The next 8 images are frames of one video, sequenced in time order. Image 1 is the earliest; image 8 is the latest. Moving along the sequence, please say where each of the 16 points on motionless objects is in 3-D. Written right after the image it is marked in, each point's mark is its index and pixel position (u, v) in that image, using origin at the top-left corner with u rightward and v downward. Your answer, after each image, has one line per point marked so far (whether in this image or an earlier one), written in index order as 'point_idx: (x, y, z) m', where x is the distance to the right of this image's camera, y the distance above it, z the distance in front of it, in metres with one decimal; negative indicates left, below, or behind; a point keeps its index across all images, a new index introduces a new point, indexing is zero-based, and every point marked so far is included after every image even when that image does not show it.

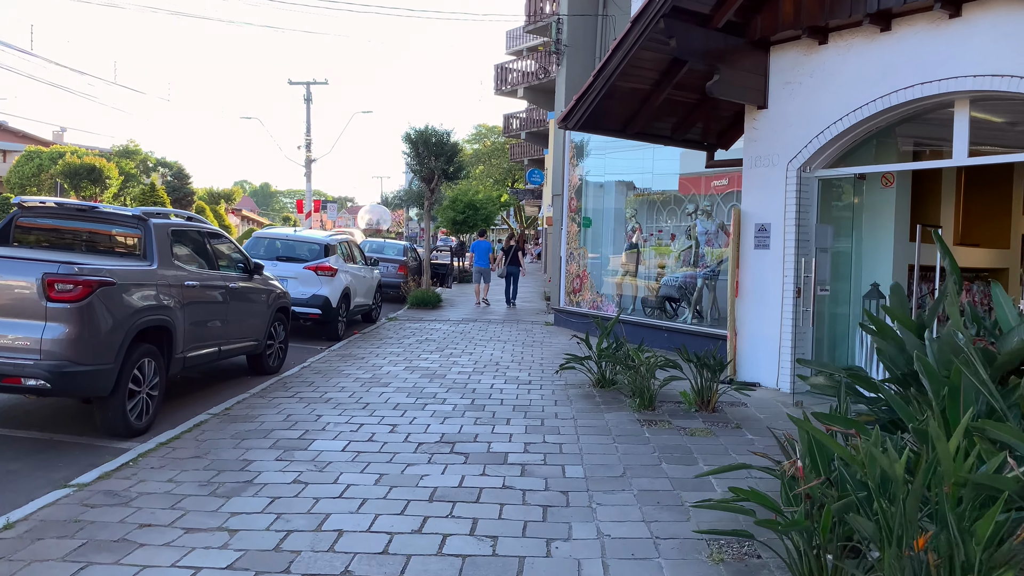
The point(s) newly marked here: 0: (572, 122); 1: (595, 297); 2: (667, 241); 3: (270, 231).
0: (+0.6, +1.6, +7.7) m
1: (+1.3, -0.2, +12.7) m
2: (+2.2, +0.7, +11.6) m
3: (-3.3, +0.8, +11.0) m
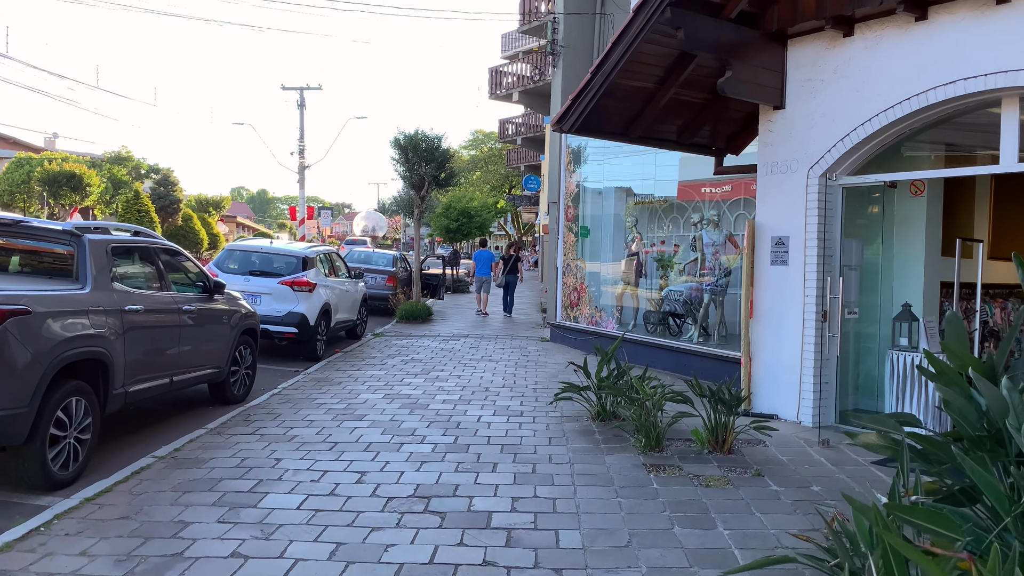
0: (+0.5, +1.4, +6.9) m
1: (+1.2, -0.4, +12.0) m
2: (+2.1, +0.5, +10.9) m
3: (-3.4, +0.6, +10.2) m
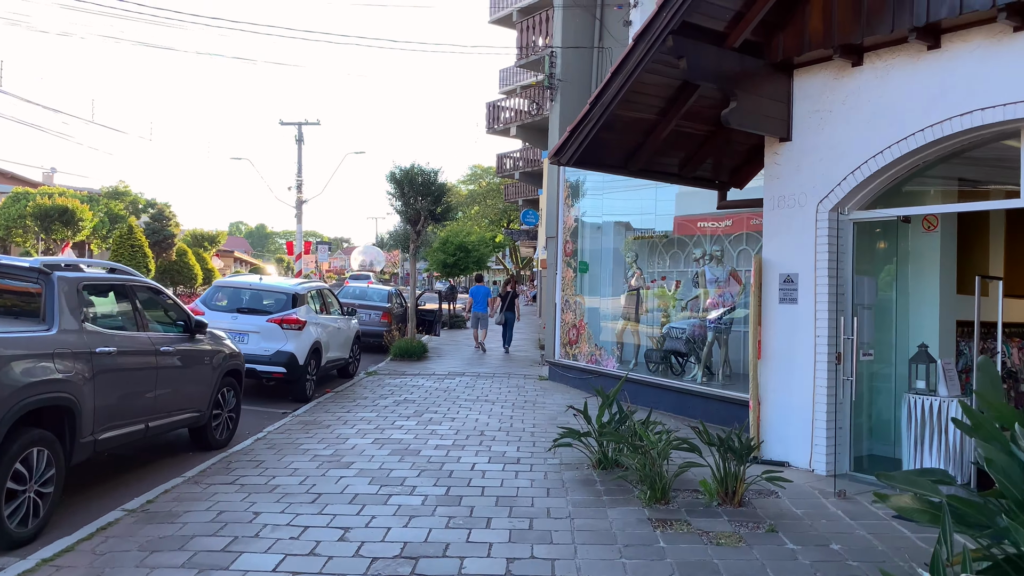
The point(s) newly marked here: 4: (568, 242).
0: (+0.4, +1.1, +6.7) m
1: (+1.2, -0.9, +11.6) m
2: (+2.1, 0.0, +10.6) m
3: (-3.4, +0.1, +9.9) m
4: (+0.9, +0.7, +12.8) m
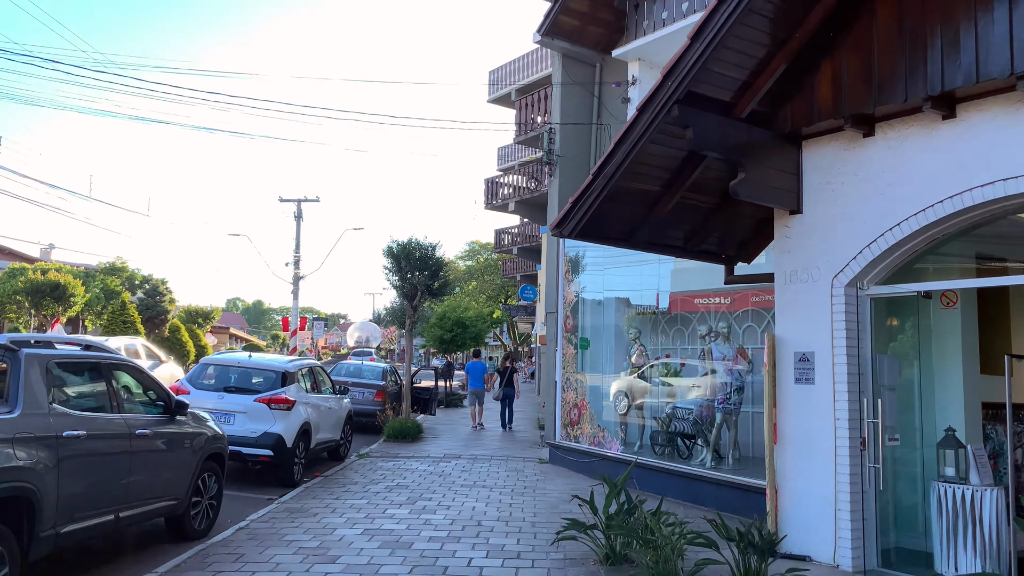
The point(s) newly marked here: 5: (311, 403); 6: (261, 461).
0: (+0.4, +0.5, +6.4) m
1: (+1.1, -2.0, +11.2) m
2: (+2.1, -1.0, +10.2) m
3: (-3.4, -0.8, +9.5) m
4: (+0.9, -0.5, +12.5) m
5: (-2.5, -1.4, +9.9) m
6: (-2.7, -1.9, +8.8) m
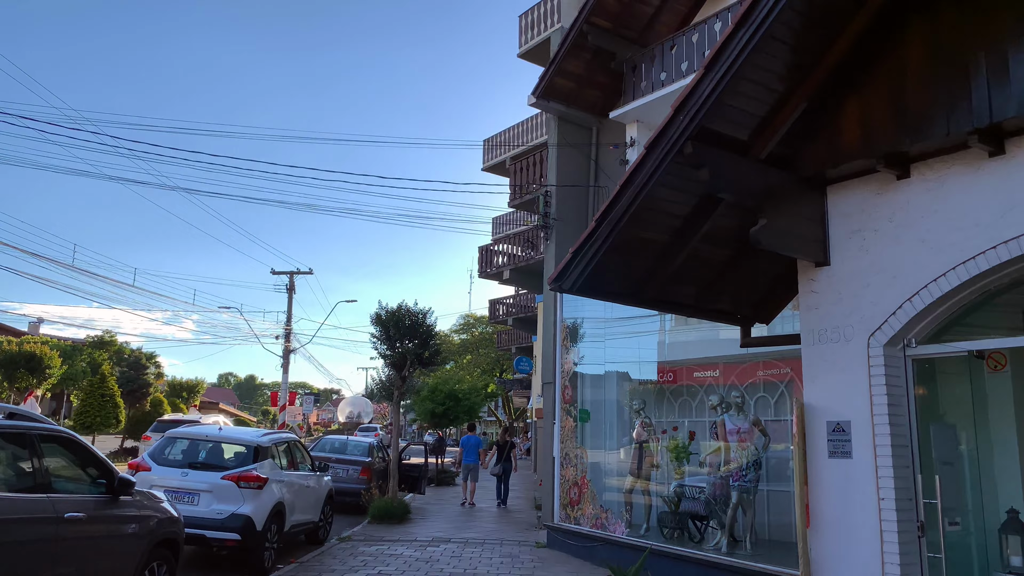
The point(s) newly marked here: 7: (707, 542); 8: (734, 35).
0: (+0.4, 0.0, +5.8) m
1: (+1.1, -2.8, +10.3) m
2: (+2.0, -1.8, +9.4) m
3: (-3.5, -1.5, +8.7) m
4: (+0.8, -1.5, +11.7) m
5: (-2.5, -2.1, +9.0) m
6: (-2.8, -2.5, +7.9) m
7: (+2.0, -2.6, +8.4) m
8: (+1.3, +1.5, +4.8) m
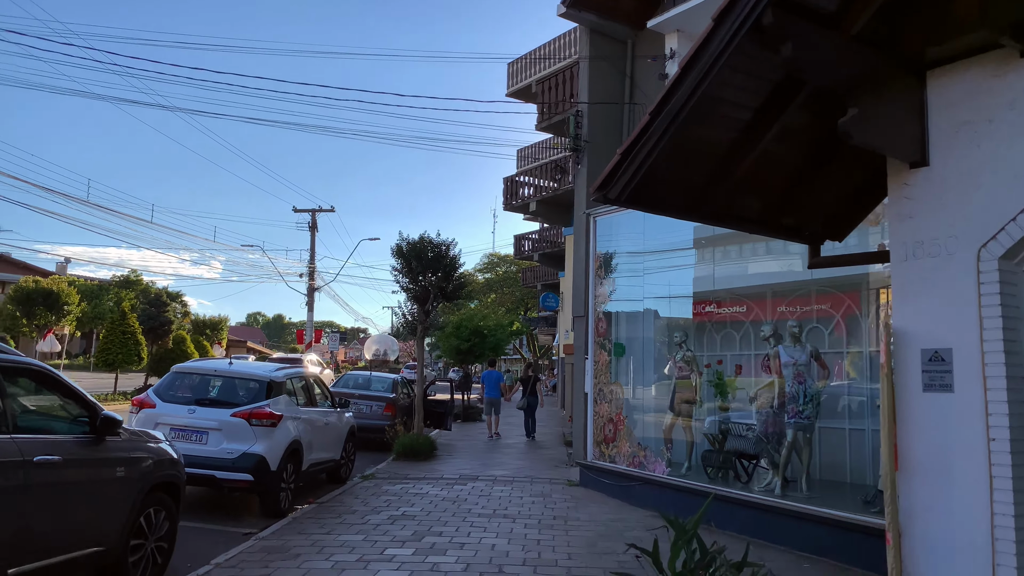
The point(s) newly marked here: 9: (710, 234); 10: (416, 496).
0: (+0.6, +0.6, +5.0) m
1: (+1.5, -1.9, +9.6) m
2: (+2.3, -0.9, +8.7) m
3: (-3.2, -0.8, +8.1) m
4: (+1.2, -0.4, +11.0) m
5: (-2.2, -1.3, +8.5) m
6: (-2.5, -1.8, +7.4) m
7: (+2.3, -1.8, +7.7) m
8: (+1.5, +2.0, +3.8) m
9: (+2.2, +0.6, +9.0) m
10: (-1.0, -2.3, +8.9) m
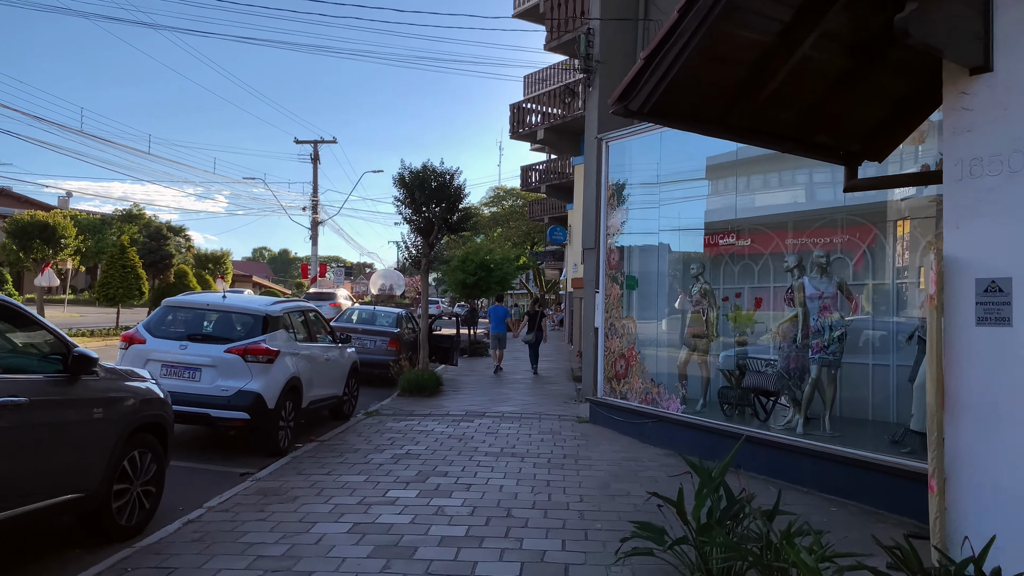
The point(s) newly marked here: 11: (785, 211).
0: (+0.7, +1.0, +4.4) m
1: (+1.5, -1.1, +9.3) m
2: (+2.4, -0.2, +8.2) m
3: (-3.1, -0.1, +7.7) m
4: (+1.3, +0.4, +10.5) m
5: (-2.1, -0.7, +8.1) m
6: (-2.4, -1.2, +7.1) m
7: (+2.4, -1.2, +7.4) m
8: (+1.5, +2.3, +3.2) m
9: (+2.3, +1.4, +8.5) m
10: (-1.0, -1.5, +8.6) m
11: (+2.7, +0.8, +8.0) m
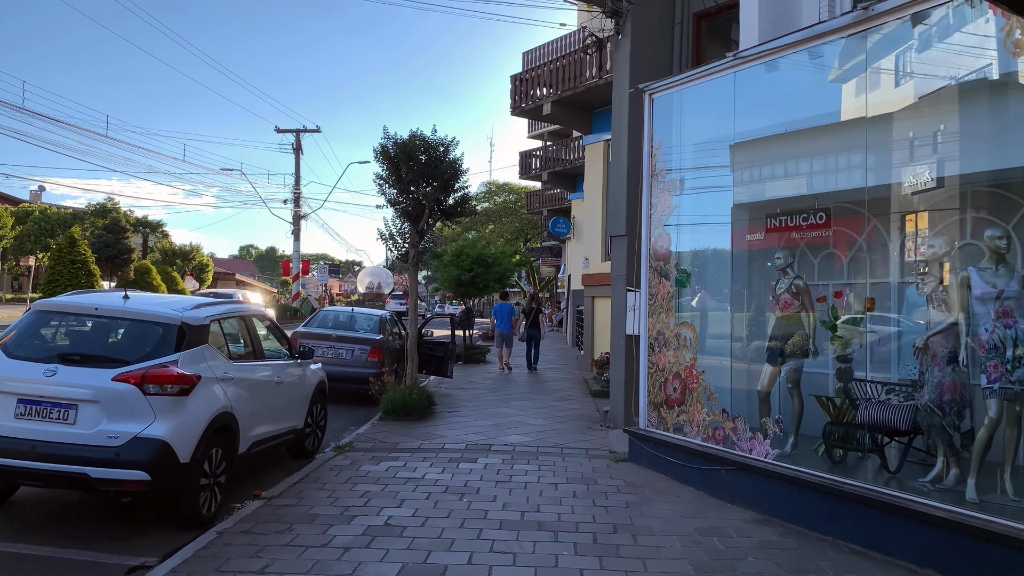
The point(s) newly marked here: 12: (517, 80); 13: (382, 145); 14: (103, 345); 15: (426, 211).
0: (+0.9, +1.0, +2.1) m
1: (+1.7, -1.1, +7.0) m
2: (+2.6, -0.2, +6.0) m
3: (-2.9, -0.1, +5.4) m
4: (+1.4, +0.5, +8.2) m
5: (-1.9, -0.6, +5.8) m
6: (-2.2, -1.2, +4.7) m
7: (+2.6, -1.2, +5.1) m
8: (+1.7, +2.3, +0.9) m
9: (+2.5, +1.4, +6.2) m
10: (-0.8, -1.5, +6.3) m
11: (+2.9, +0.8, +5.7) m
12: (+0.1, +4.3, +16.6) m
13: (-1.7, +1.9, +10.7) m
14: (-2.6, -0.3, +5.1) m
15: (-1.1, +1.0, +10.8) m
